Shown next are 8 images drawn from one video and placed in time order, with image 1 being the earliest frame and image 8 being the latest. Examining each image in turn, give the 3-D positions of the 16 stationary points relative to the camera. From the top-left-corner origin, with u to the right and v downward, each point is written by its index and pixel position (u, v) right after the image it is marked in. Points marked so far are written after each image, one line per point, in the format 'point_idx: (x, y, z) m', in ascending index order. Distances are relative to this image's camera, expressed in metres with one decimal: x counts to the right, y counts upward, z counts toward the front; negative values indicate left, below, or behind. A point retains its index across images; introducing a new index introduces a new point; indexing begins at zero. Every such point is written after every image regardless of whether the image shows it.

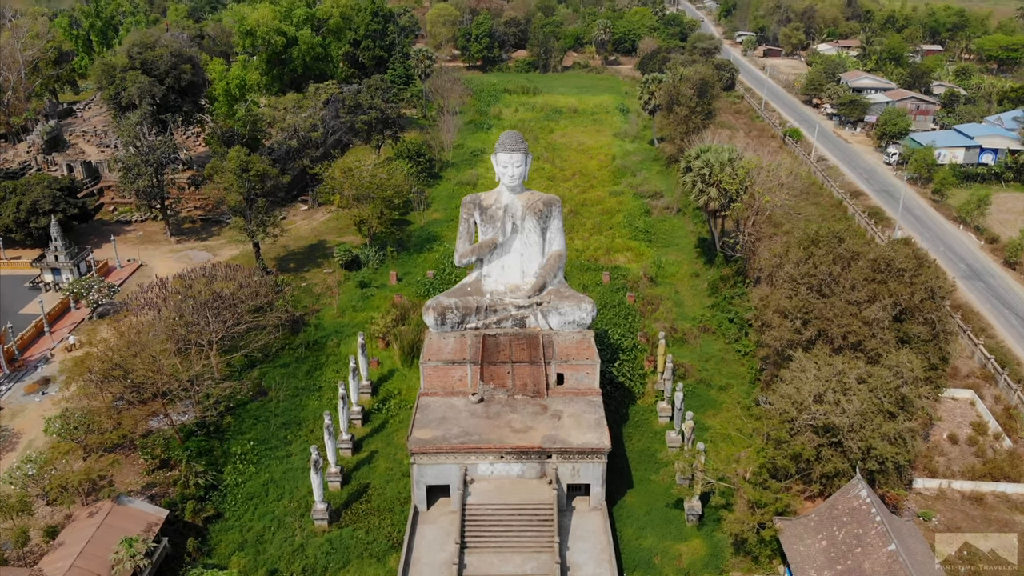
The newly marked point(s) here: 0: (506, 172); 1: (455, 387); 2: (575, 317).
0: (-0.1, +2.1, +14.7) m
1: (-1.1, -1.9, +15.4) m
2: (+1.2, -0.5, +15.3) m
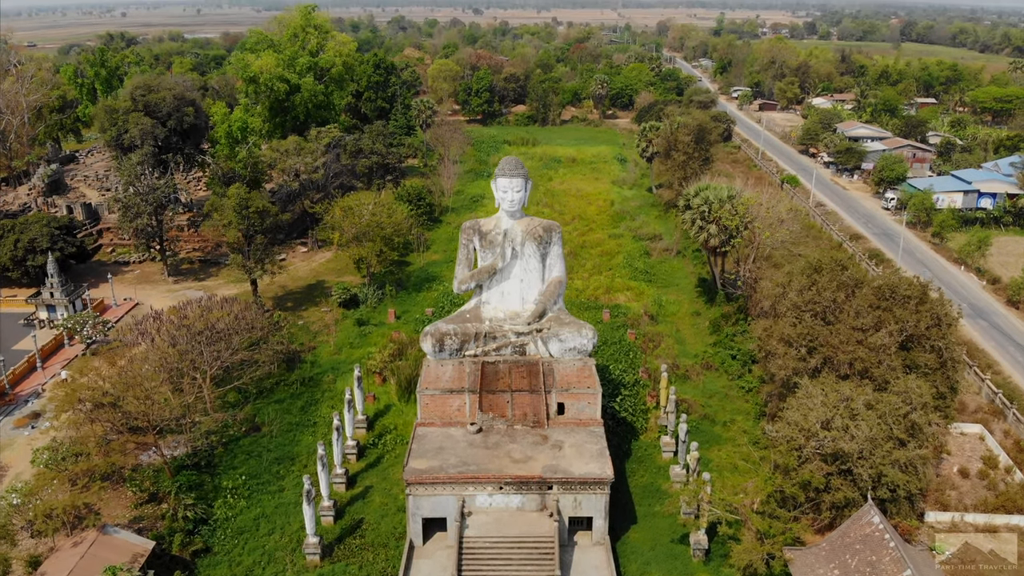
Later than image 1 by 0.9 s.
0: (-0.1, +1.7, +14.7) m
1: (-1.1, -2.5, +15.0) m
2: (+1.2, -1.0, +15.0) m
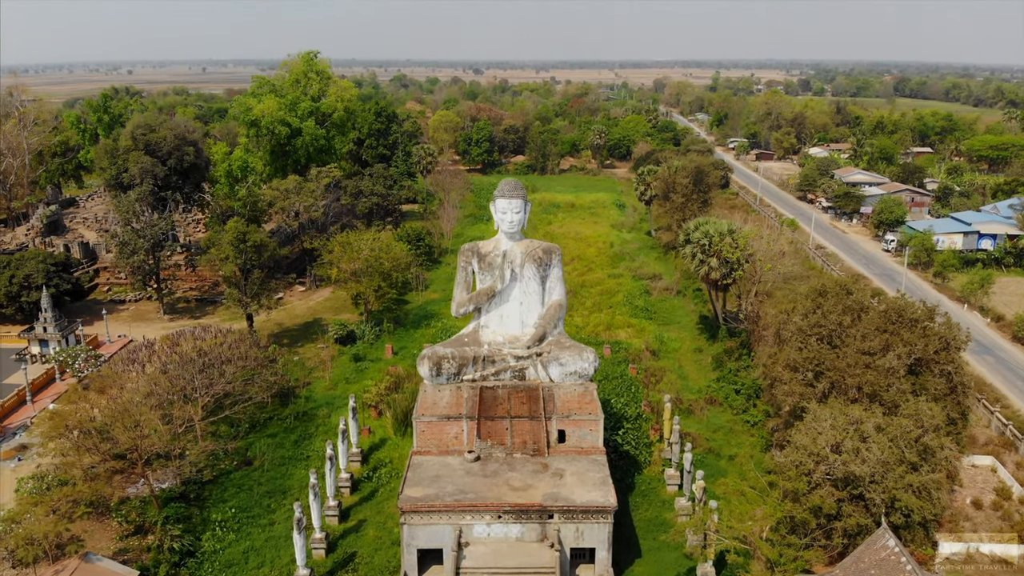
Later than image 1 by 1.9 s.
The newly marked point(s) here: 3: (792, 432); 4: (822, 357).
0: (-0.1, +1.3, +14.5) m
1: (-1.1, -2.9, +14.6) m
2: (+1.2, -1.5, +14.7) m
3: (+4.9, -2.5, +14.1) m
4: (+5.6, -1.2, +14.5) m
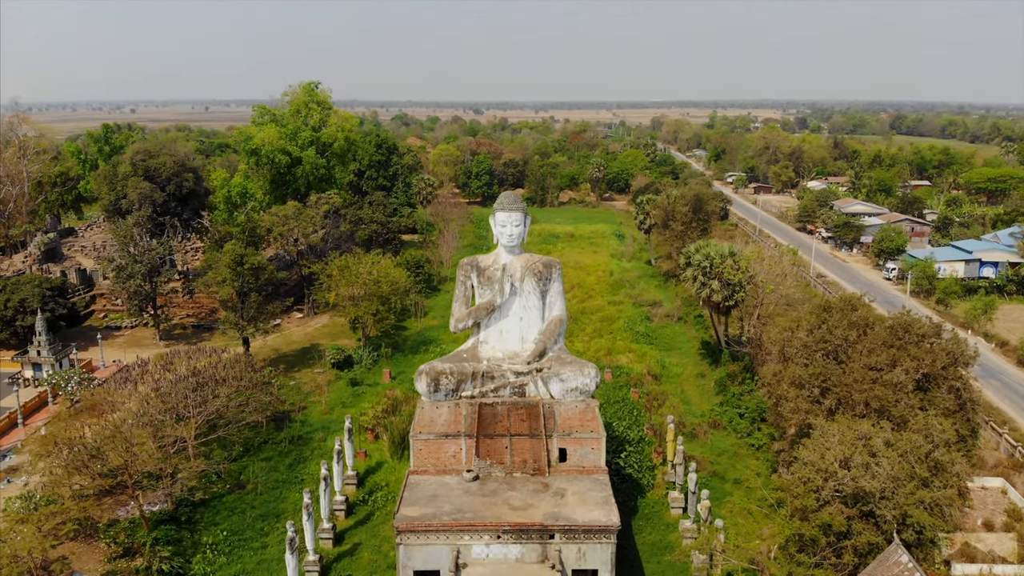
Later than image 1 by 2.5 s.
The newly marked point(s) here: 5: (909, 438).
0: (-0.1, +1.0, +14.3) m
1: (-1.1, -3.1, +14.2) m
2: (+1.2, -1.7, +14.4) m
3: (+4.9, -2.7, +13.7) m
4: (+5.6, -1.5, +14.2) m
5: (+6.3, -2.4, +12.7) m
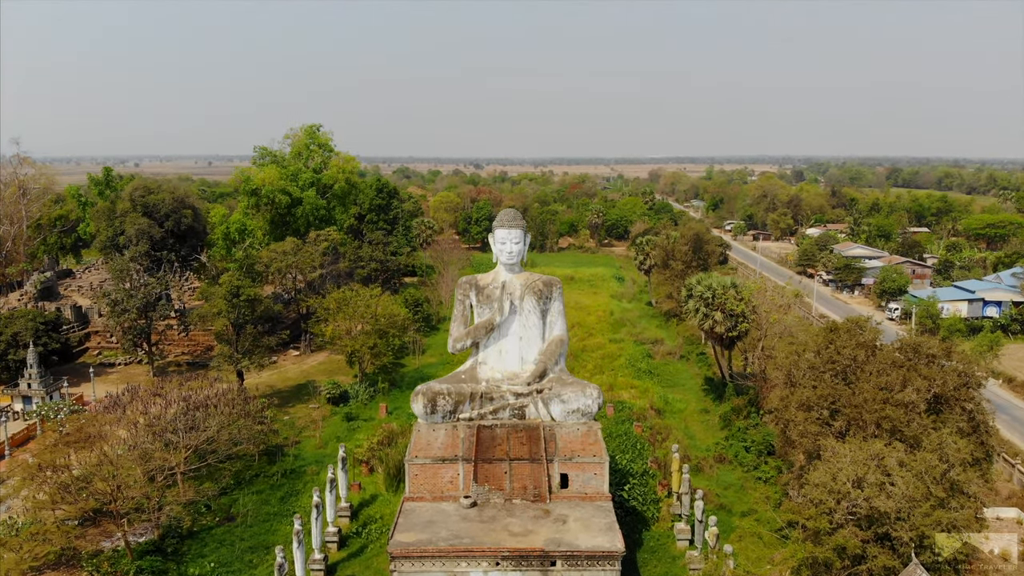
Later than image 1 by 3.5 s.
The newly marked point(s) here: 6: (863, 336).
0: (-0.1, +0.7, +14.1) m
1: (-1.1, -3.5, +13.7) m
2: (+1.2, -2.1, +14.0) m
3: (+4.9, -3.0, +13.2) m
4: (+5.6, -1.8, +13.8) m
5: (+6.3, -2.6, +12.3) m
6: (+6.4, -0.9, +14.7) m
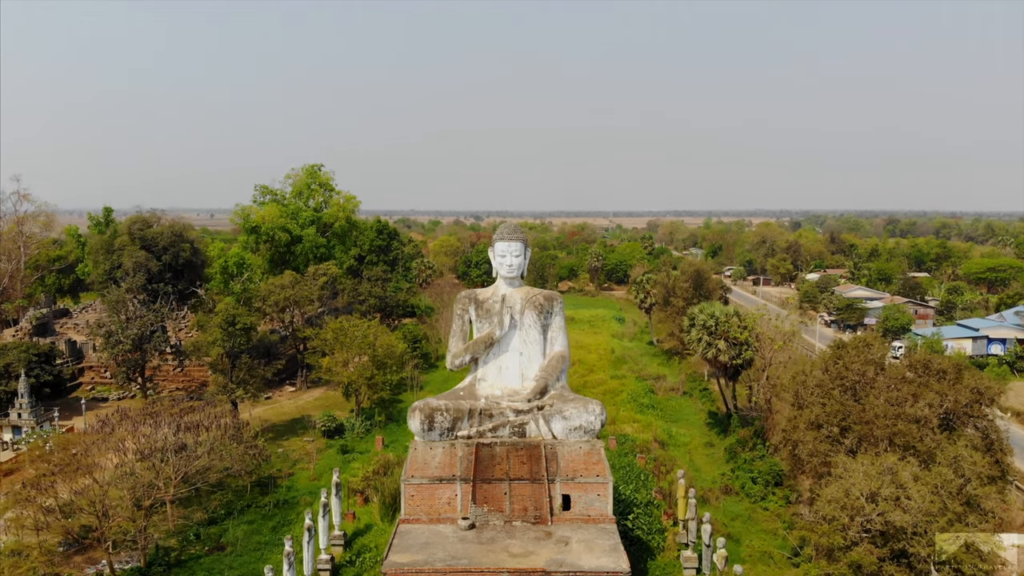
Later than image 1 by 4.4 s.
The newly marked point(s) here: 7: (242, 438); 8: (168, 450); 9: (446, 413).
0: (-0.1, +0.4, +13.9) m
1: (-1.1, -3.7, +13.2) m
2: (+1.2, -2.3, +13.6) m
3: (+4.9, -3.2, +12.8) m
4: (+5.6, -2.0, +13.4) m
5: (+6.3, -2.7, +11.8) m
6: (+6.4, -1.2, +14.3) m
7: (-6.6, -3.7, +19.7) m
8: (-7.3, -3.5, +16.9) m
9: (-1.1, -2.2, +13.7) m
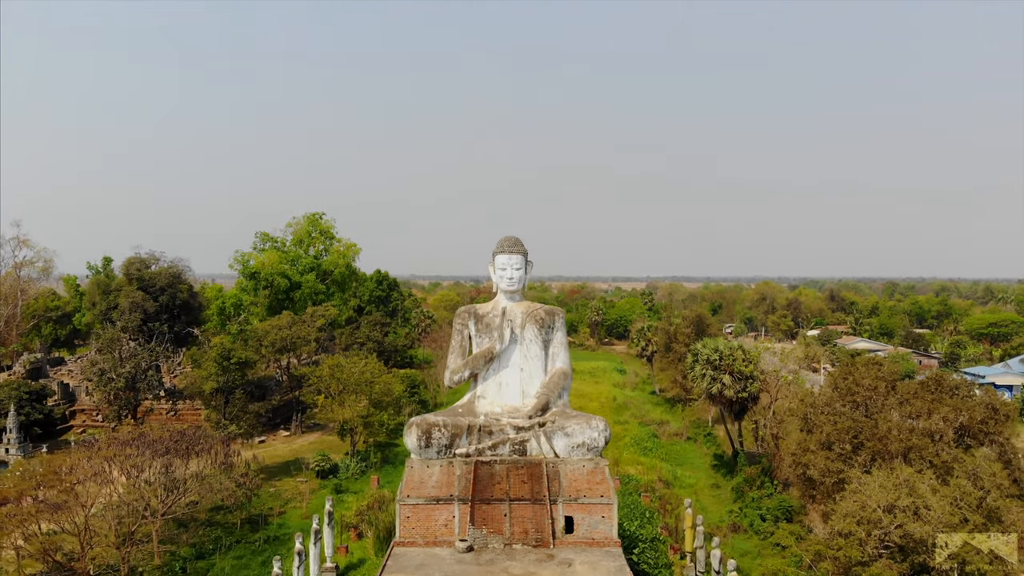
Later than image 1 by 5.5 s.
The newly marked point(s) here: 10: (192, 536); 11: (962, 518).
0: (-0.1, +0.2, +13.6) m
1: (-1.1, -3.8, +12.6) m
2: (+1.2, -2.5, +13.1) m
3: (+4.9, -3.4, +12.2) m
4: (+5.6, -2.3, +12.9) m
5: (+6.3, -2.8, +11.3) m
6: (+6.4, -1.5, +14.0) m
7: (-6.6, -4.4, +19.1) m
8: (-7.3, -4.0, +16.3) m
9: (-1.1, -2.4, +13.3) m
10: (-6.6, -5.4, +16.8) m
11: (+6.0, -3.1, +10.7) m
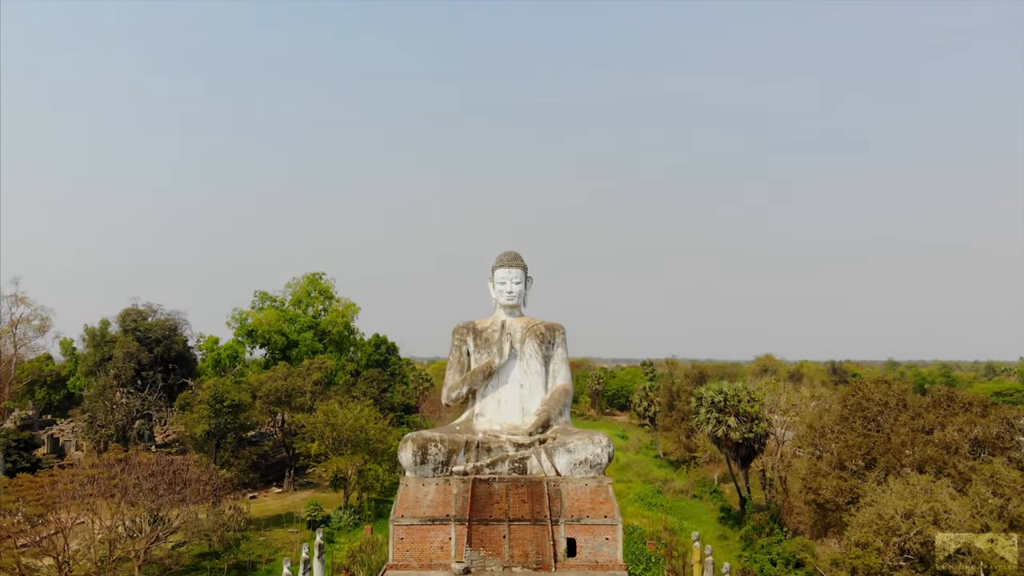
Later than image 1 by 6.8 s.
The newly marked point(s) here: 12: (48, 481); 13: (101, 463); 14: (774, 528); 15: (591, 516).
0: (-0.1, -0.1, +13.4) m
1: (-1.2, -4.0, +12.0) m
2: (+1.2, -2.7, +12.6) m
3: (+4.9, -3.5, +11.7) m
4: (+5.6, -2.4, +12.5) m
5: (+6.3, -2.8, +10.8) m
6: (+6.4, -1.8, +13.6) m
7: (-6.7, -5.2, +18.3) m
8: (-7.3, -4.5, +15.7) m
9: (-1.1, -2.6, +12.8) m
10: (-6.6, -6.0, +16.0) m
11: (+6.0, -3.0, +10.2) m
12: (-8.9, -4.3, +15.3) m
13: (-8.5, -4.3, +16.5) m
14: (+6.3, -5.7, +19.2) m
15: (+1.2, -3.4, +12.1) m
